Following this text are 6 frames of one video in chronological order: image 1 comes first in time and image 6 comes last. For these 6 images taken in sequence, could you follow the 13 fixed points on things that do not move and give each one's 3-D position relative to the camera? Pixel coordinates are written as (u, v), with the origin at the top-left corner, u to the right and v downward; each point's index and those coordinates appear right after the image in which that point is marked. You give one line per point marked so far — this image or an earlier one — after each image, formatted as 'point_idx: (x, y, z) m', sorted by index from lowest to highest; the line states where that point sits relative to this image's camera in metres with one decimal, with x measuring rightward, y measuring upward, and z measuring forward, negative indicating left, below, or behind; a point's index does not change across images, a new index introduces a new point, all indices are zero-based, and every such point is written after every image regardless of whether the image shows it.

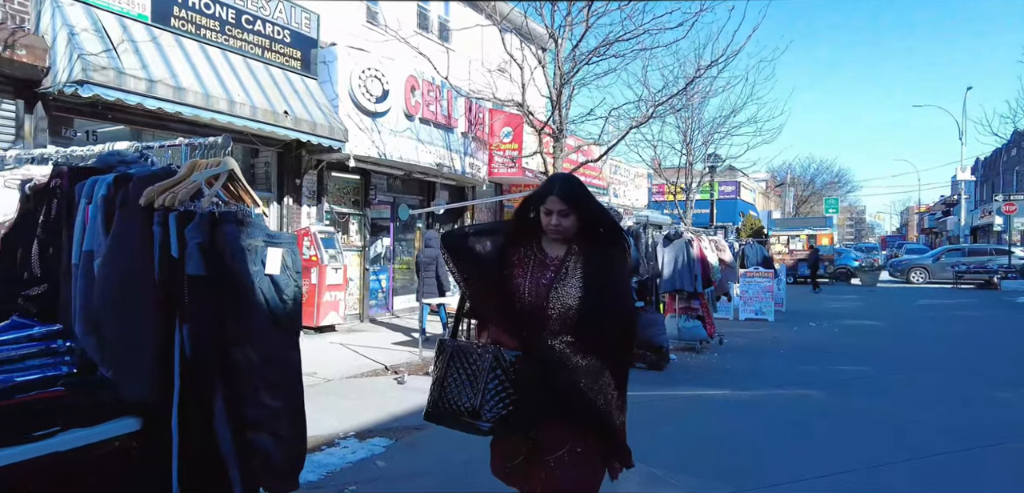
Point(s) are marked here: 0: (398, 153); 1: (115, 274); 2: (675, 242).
0: (-2.0, +1.6, +11.2) m
1: (-1.4, -0.1, +2.2) m
2: (+2.3, +0.1, +9.1) m
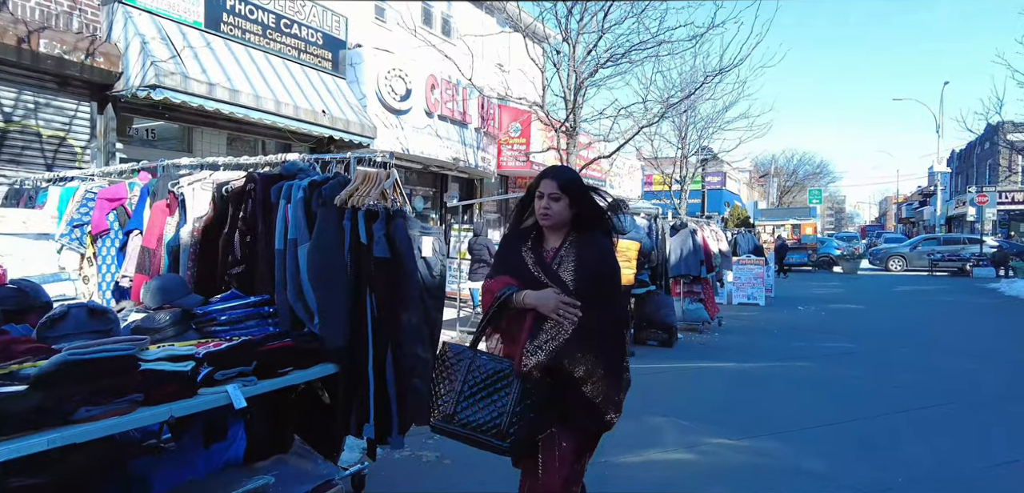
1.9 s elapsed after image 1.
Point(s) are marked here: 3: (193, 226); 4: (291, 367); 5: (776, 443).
0: (-1.7, +1.8, +11.9) m
1: (-0.9, -0.1, +3.0) m
2: (+2.7, +0.2, +10.0) m
3: (-1.8, +0.1, +3.5) m
4: (-1.0, -0.5, +2.9) m
5: (+2.0, -1.5, +4.8) m
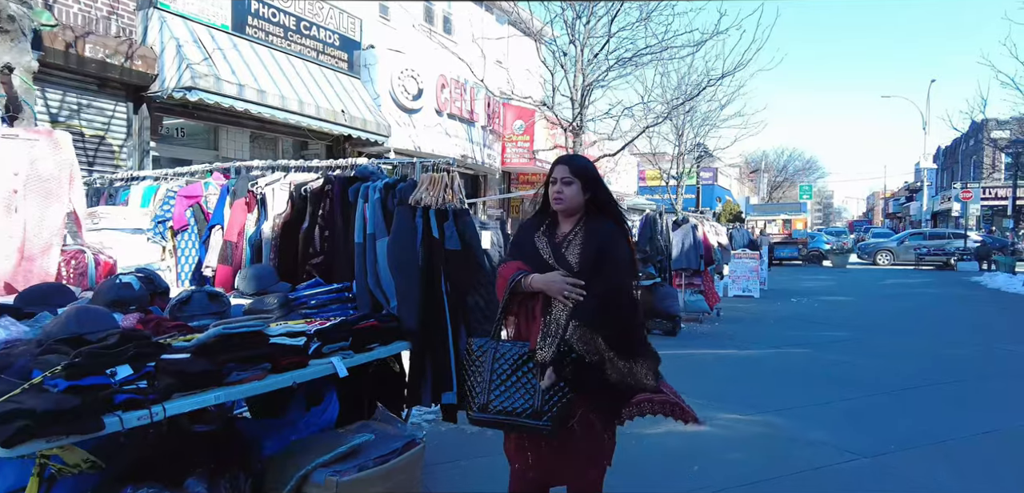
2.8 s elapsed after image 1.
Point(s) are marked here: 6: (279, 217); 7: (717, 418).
0: (-1.6, +2.0, +12.4) m
1: (-0.6, 0.0, +3.5) m
2: (+2.8, +0.3, +10.6) m
3: (-1.5, +0.2, +4.0) m
4: (-0.7, -0.5, +3.3) m
5: (+2.3, -1.4, +5.3) m
6: (-1.5, +0.2, +4.0) m
7: (+1.7, -1.4, +5.3) m
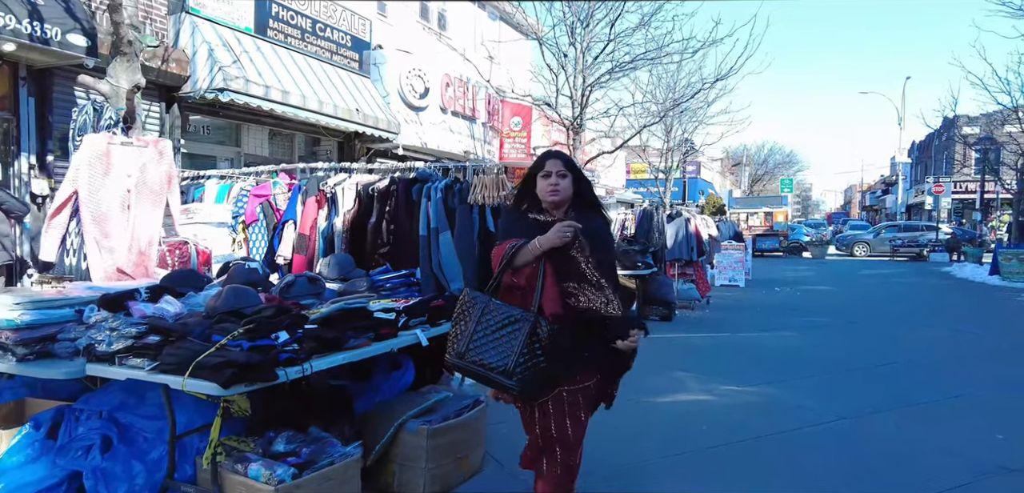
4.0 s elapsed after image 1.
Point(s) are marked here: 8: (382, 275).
0: (-1.5, +2.1, +12.9) m
1: (-0.3, 0.0, +4.1) m
2: (+2.9, +0.5, +11.3) m
3: (-1.2, +0.2, +4.6) m
4: (-0.4, -0.5, +4.0) m
5: (+2.5, -1.4, +6.0) m
6: (-1.2, +0.2, +4.6) m
7: (+2.0, -1.4, +6.0) m
8: (-0.8, -0.2, +4.1) m
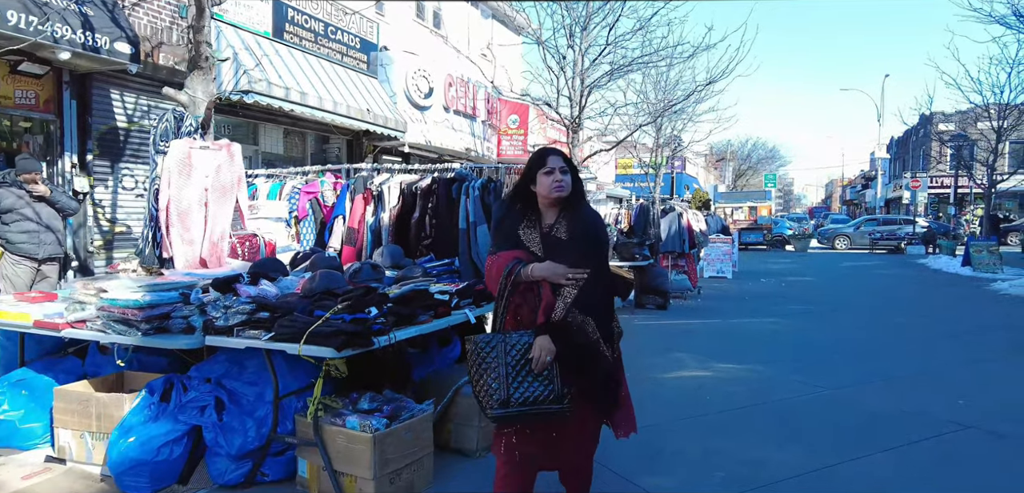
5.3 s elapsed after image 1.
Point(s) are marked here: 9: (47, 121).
0: (-1.5, +2.3, +13.5) m
1: (-0.1, +0.1, +4.7) m
2: (+3.0, +0.6, +11.9) m
3: (-1.0, +0.3, +5.2) m
4: (-0.2, -0.4, +4.5) m
5: (+2.7, -1.3, +6.7) m
6: (-1.0, +0.3, +5.2) m
7: (+2.2, -1.3, +6.7) m
8: (-0.6, -0.1, +4.7) m
9: (-5.5, +1.5, +7.5) m
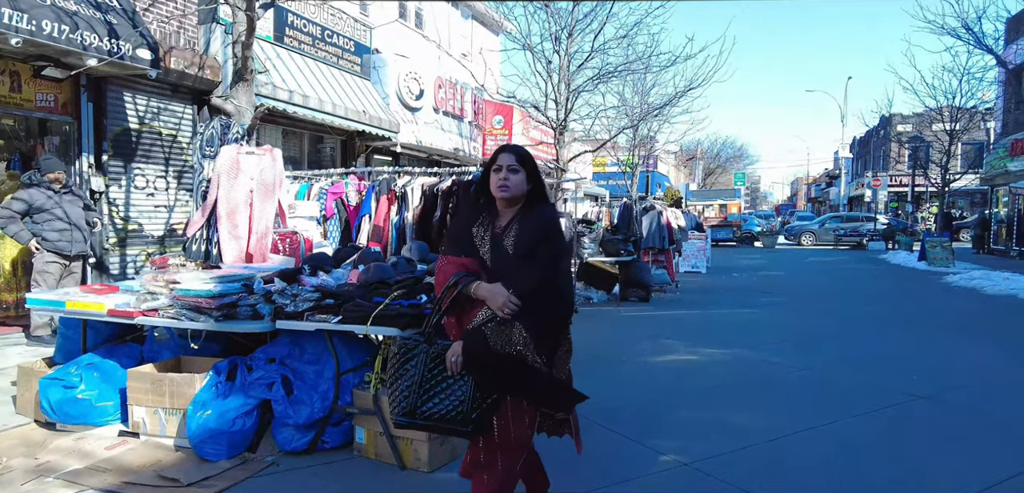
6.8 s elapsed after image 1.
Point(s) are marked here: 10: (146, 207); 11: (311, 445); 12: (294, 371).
0: (-1.8, +2.3, +14.0) m
1: (0.0, +0.1, +5.3) m
2: (+2.8, +0.7, +12.6) m
3: (-0.9, +0.3, +5.7) m
4: (0.0, -0.4, +5.1) m
5: (+2.7, -1.2, +7.4) m
6: (-0.9, +0.3, +5.7) m
7: (+2.2, -1.2, +7.4) m
8: (-0.5, -0.1, +5.2) m
9: (-5.5, +1.5, +7.8) m
10: (-5.1, +0.5, +8.8) m
11: (-1.3, -1.2, +4.0) m
12: (-1.4, -0.8, +4.1) m
